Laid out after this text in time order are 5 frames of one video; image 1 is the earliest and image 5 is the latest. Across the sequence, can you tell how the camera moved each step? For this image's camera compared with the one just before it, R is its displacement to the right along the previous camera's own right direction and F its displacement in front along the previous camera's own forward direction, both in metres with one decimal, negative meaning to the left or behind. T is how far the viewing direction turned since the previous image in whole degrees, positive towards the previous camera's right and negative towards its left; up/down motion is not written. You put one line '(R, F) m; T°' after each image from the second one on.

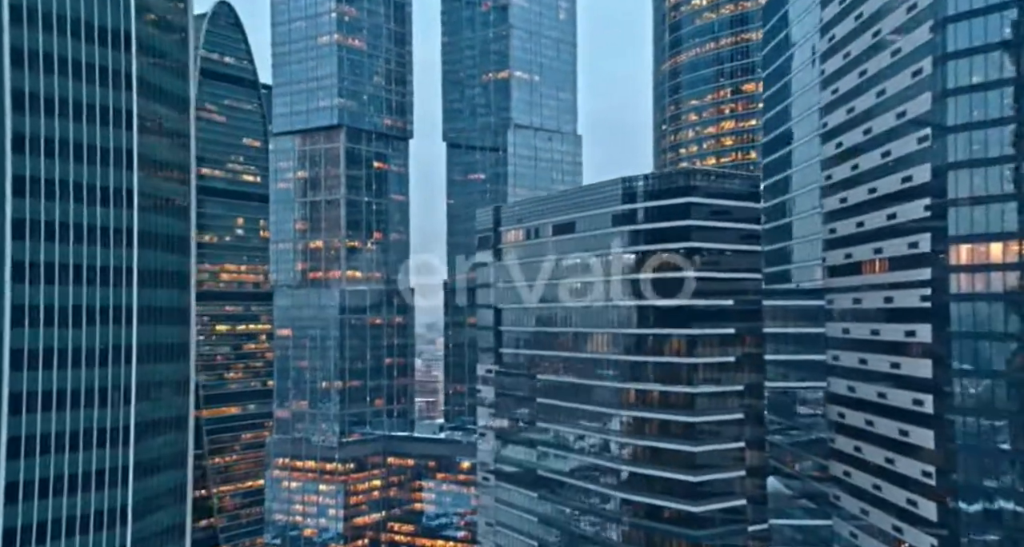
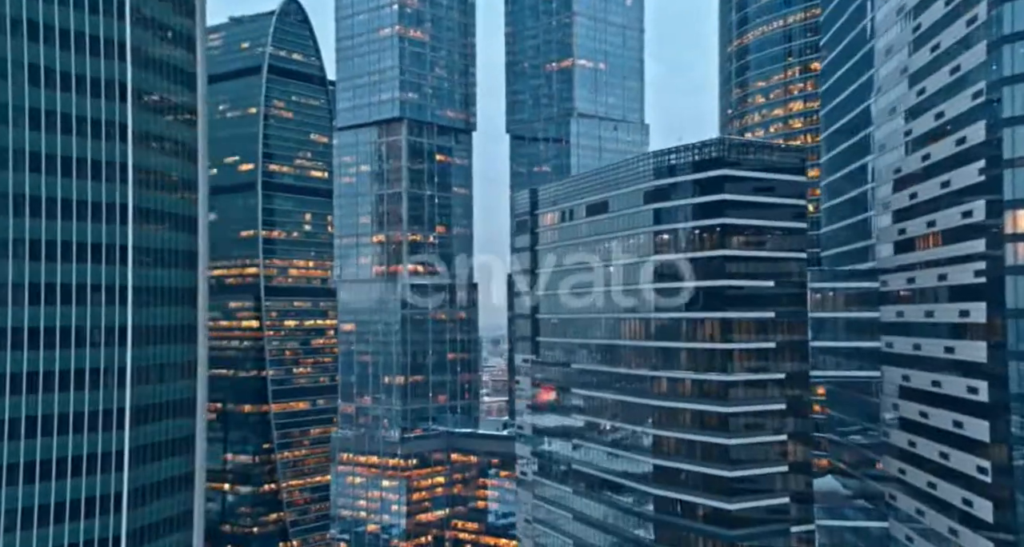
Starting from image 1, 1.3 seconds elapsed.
(+9.7, +7.1) m; -6°
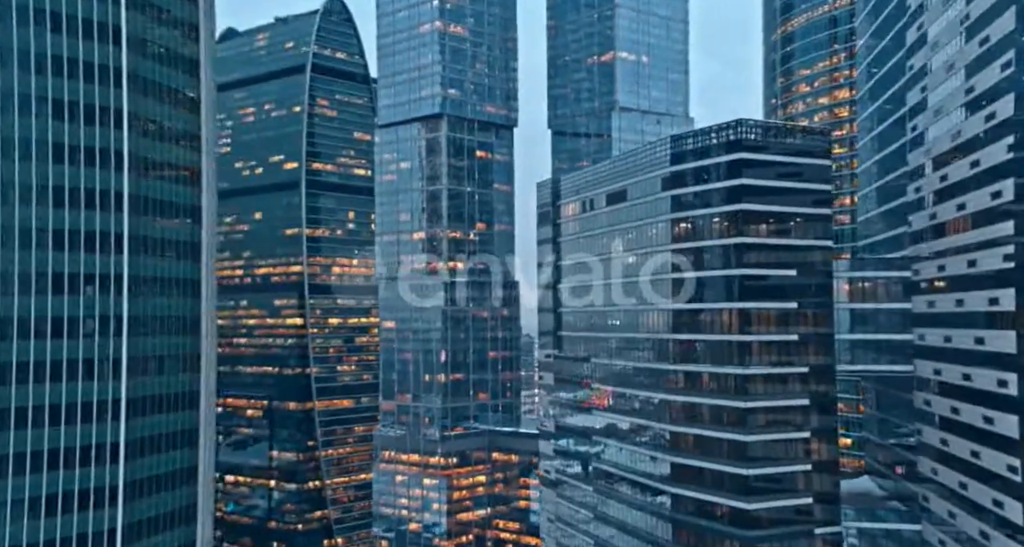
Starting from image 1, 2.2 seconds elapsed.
(+6.8, +3.6) m; -4°
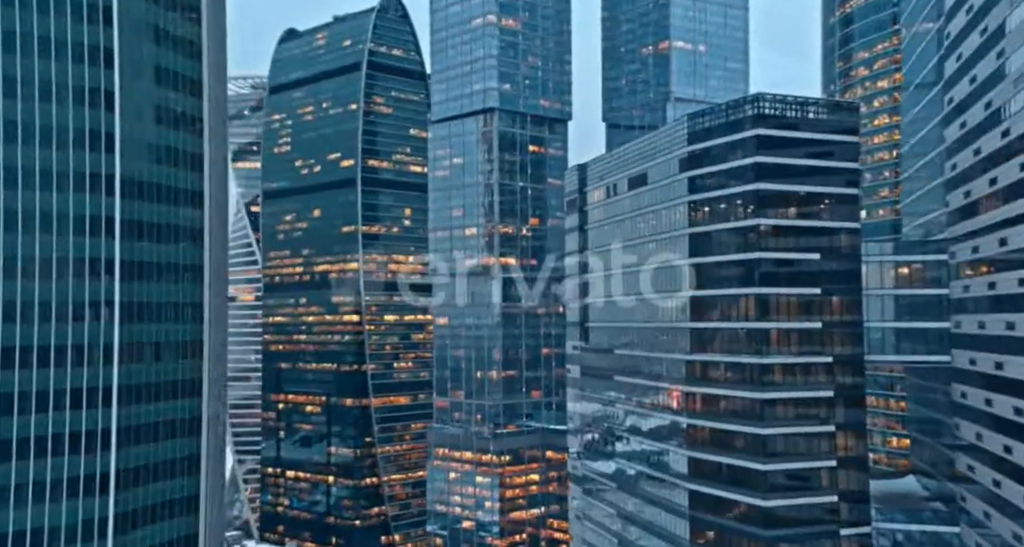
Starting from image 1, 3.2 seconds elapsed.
(+9.3, +4.2) m; -5°
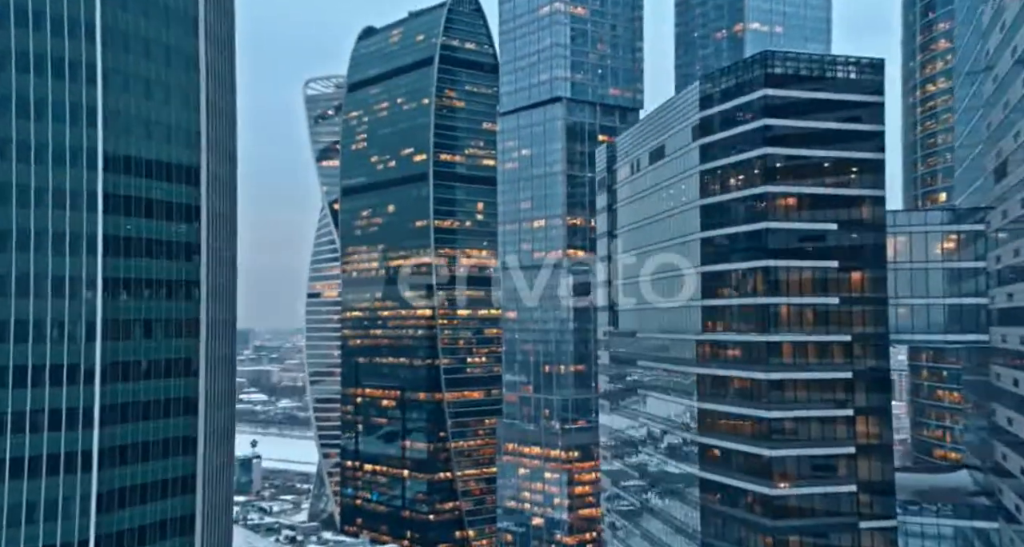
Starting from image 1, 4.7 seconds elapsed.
(+13.3, +5.2) m; -7°
